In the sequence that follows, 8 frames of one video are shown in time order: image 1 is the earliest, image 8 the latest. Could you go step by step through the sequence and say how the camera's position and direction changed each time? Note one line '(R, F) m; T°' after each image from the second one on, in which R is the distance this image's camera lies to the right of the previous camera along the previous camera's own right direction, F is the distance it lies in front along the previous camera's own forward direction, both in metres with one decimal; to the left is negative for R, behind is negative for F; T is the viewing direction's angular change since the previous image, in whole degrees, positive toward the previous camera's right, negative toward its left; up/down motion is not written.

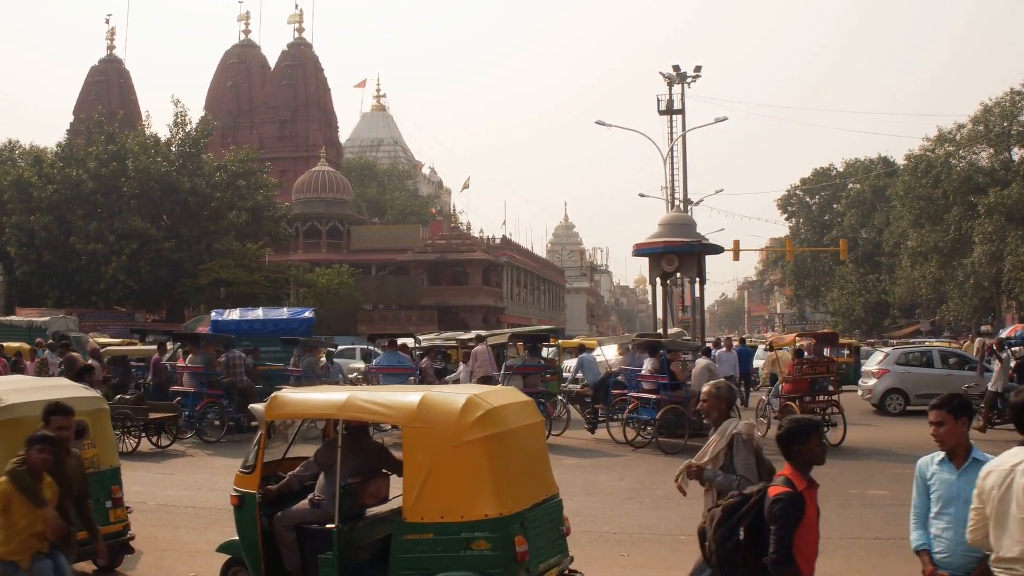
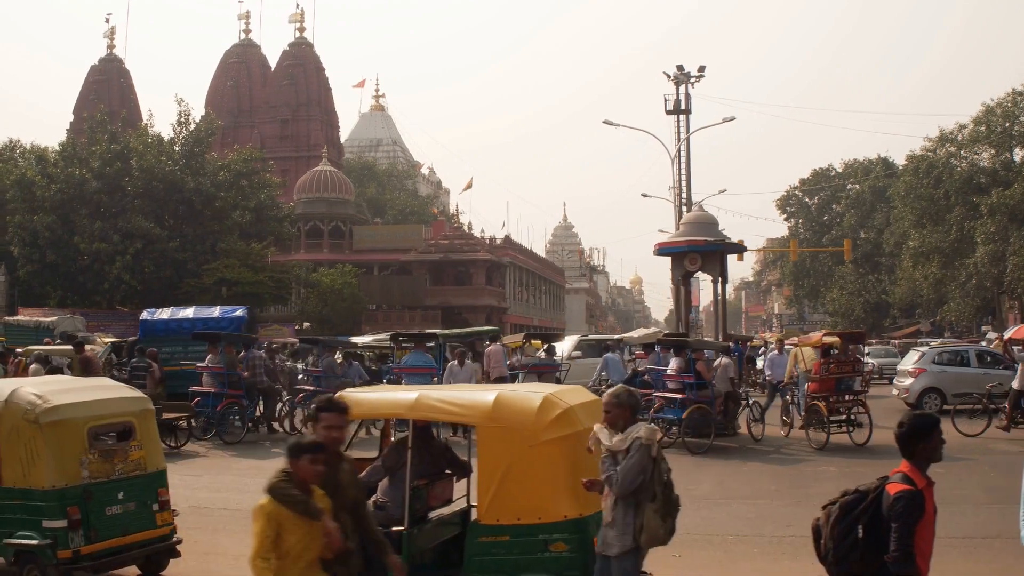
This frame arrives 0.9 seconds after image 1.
(-0.5, +0.2) m; 0°
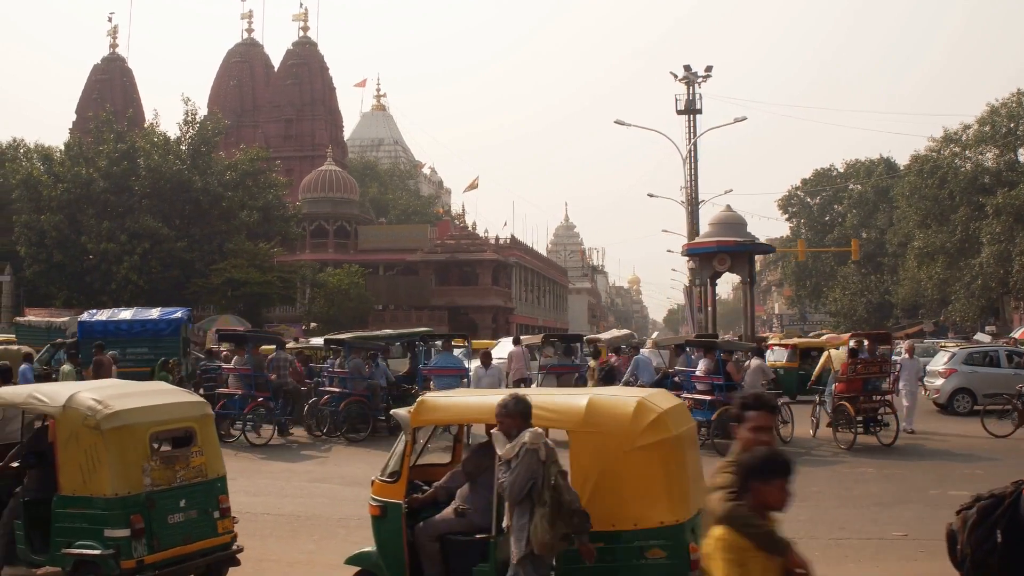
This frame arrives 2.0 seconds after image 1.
(-0.5, +0.2) m; 0°
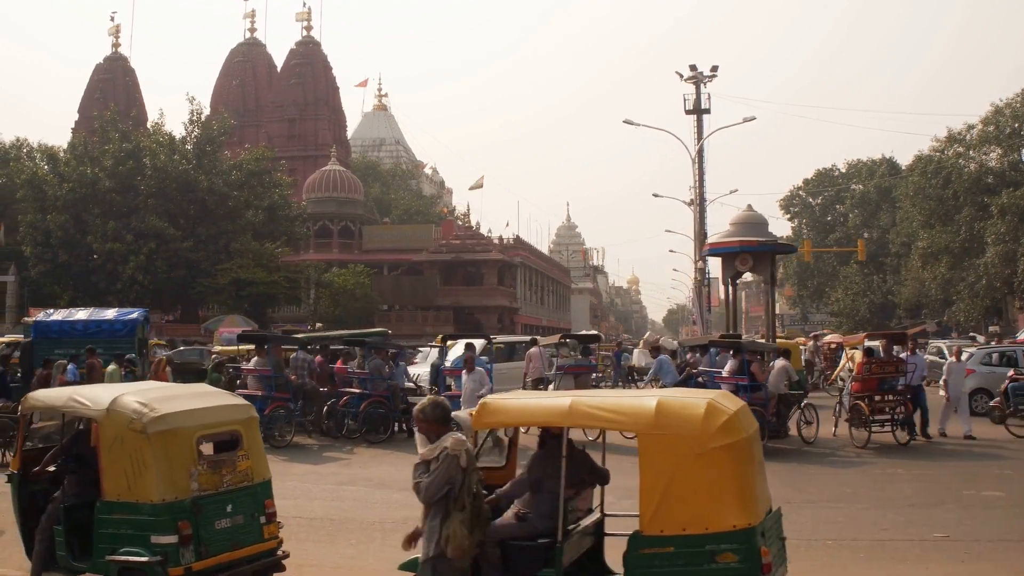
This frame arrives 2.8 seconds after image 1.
(-0.4, +0.1) m; 0°
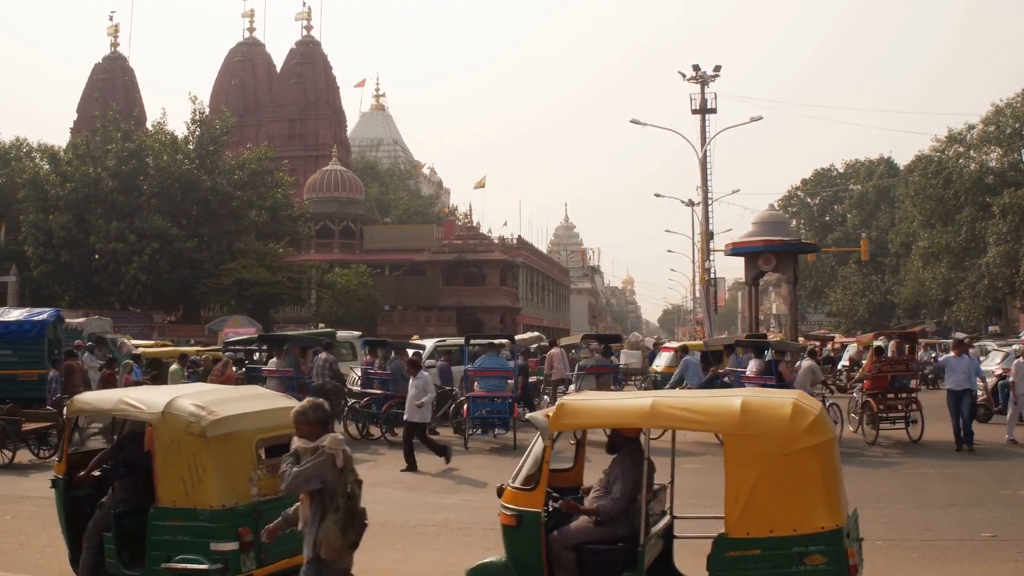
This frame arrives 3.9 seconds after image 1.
(-0.5, +0.1) m; 0°
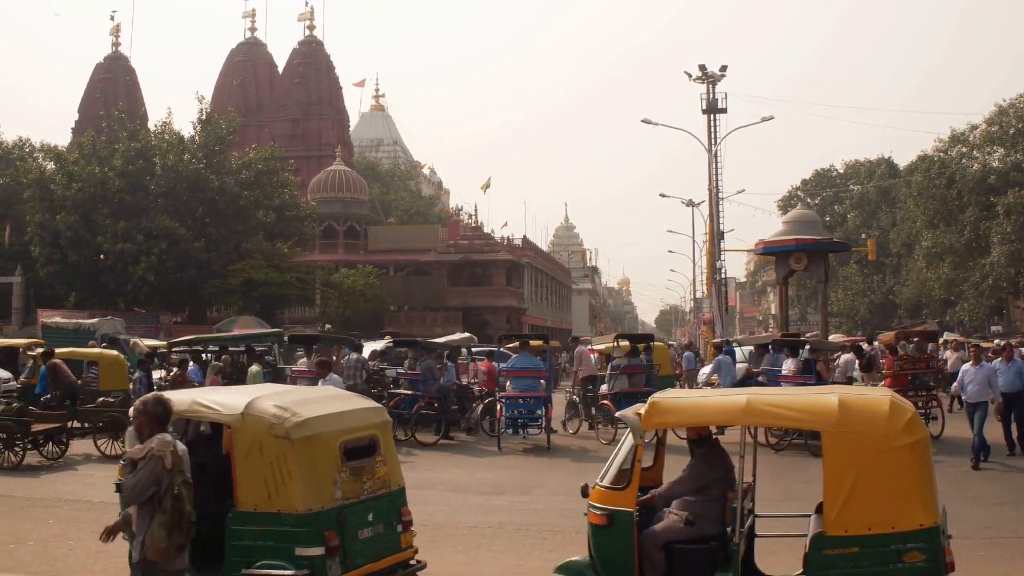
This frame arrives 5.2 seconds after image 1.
(-0.6, +0.1) m; 0°
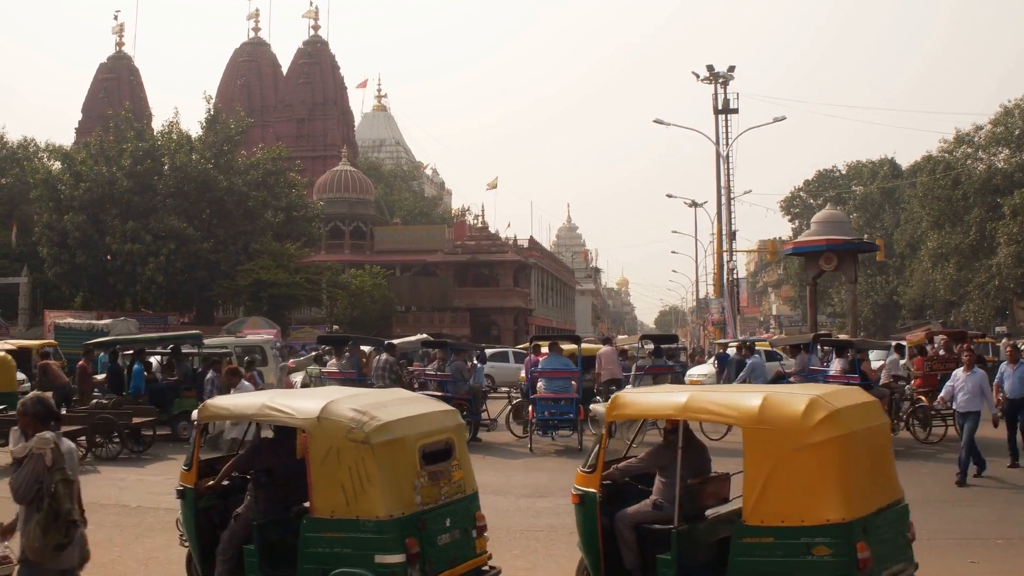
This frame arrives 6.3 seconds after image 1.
(-0.5, +0.1) m; 0°
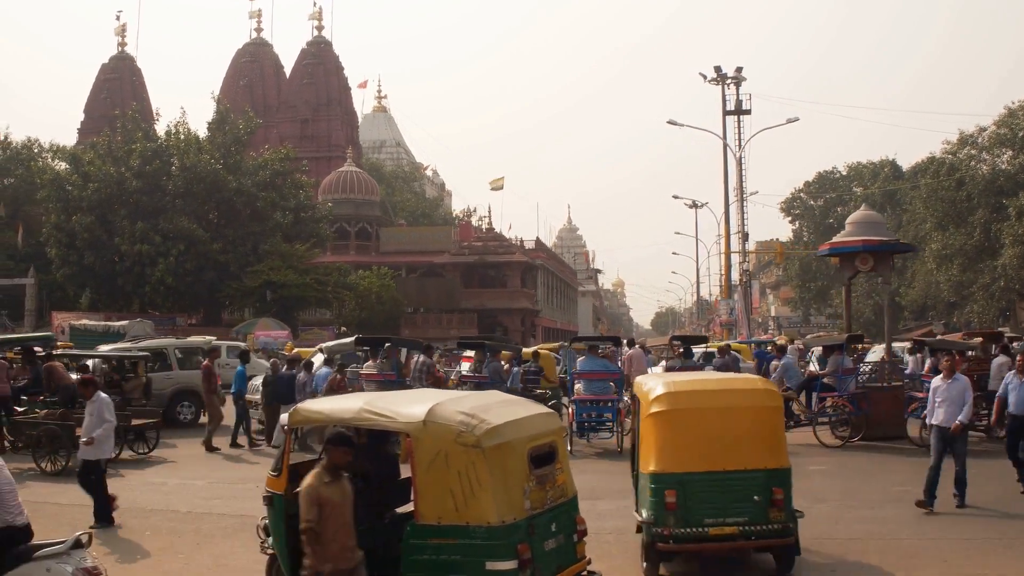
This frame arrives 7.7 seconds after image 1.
(-0.7, +0.1) m; 0°
